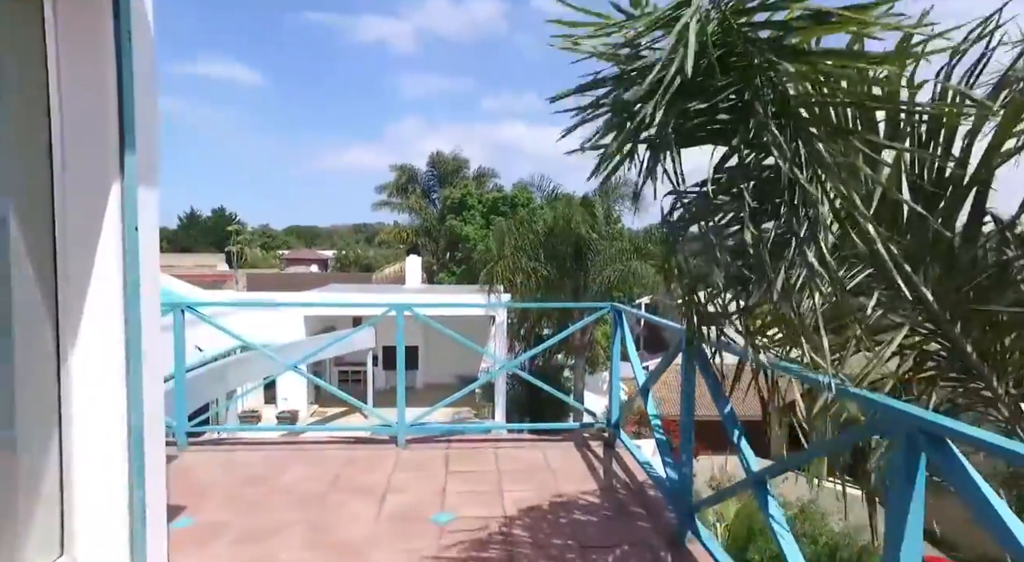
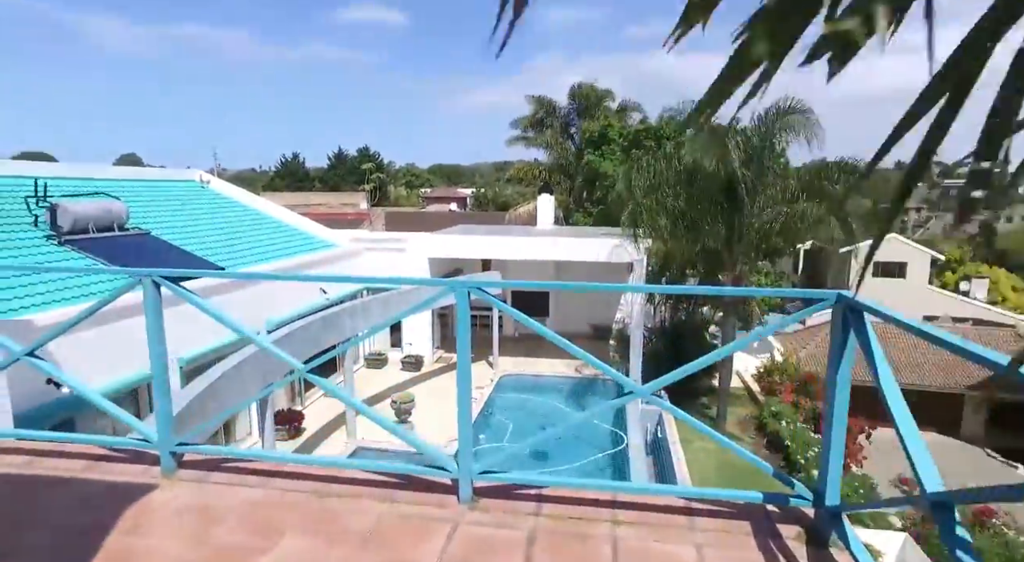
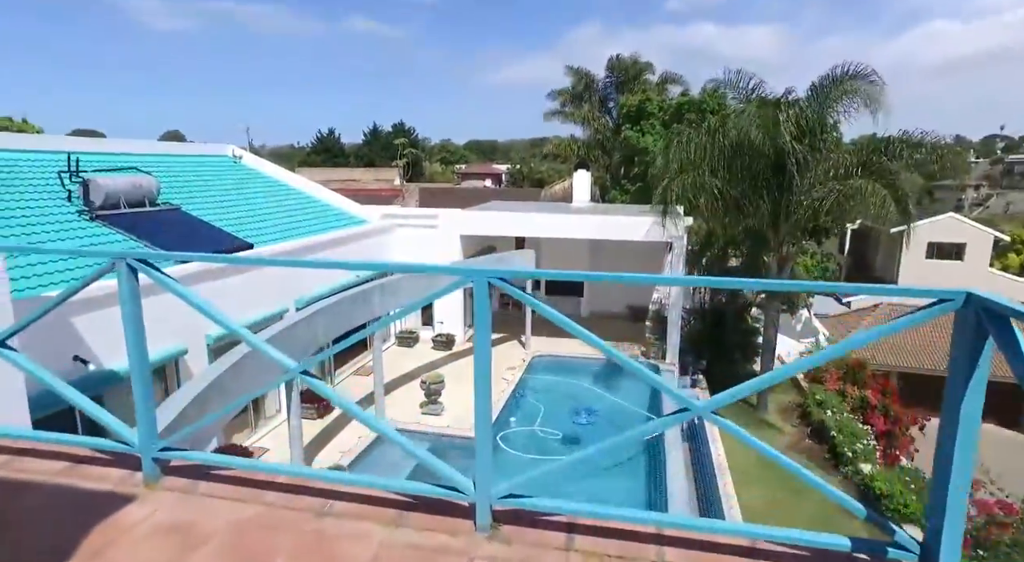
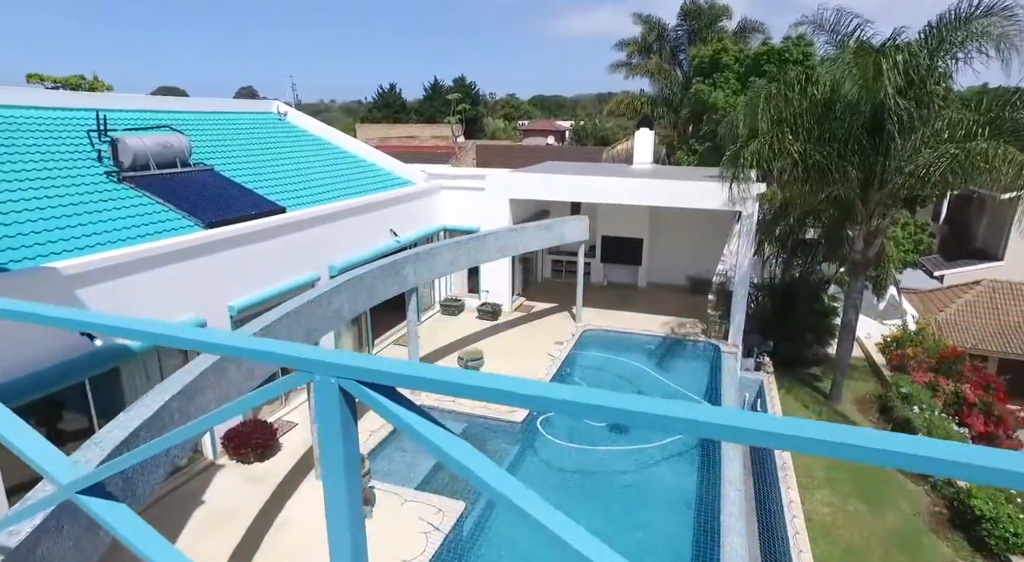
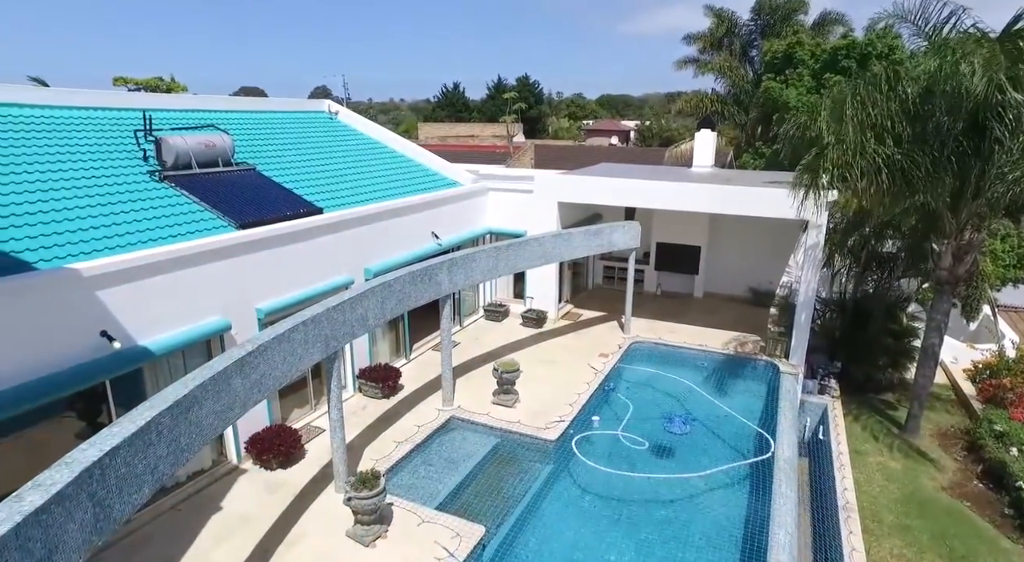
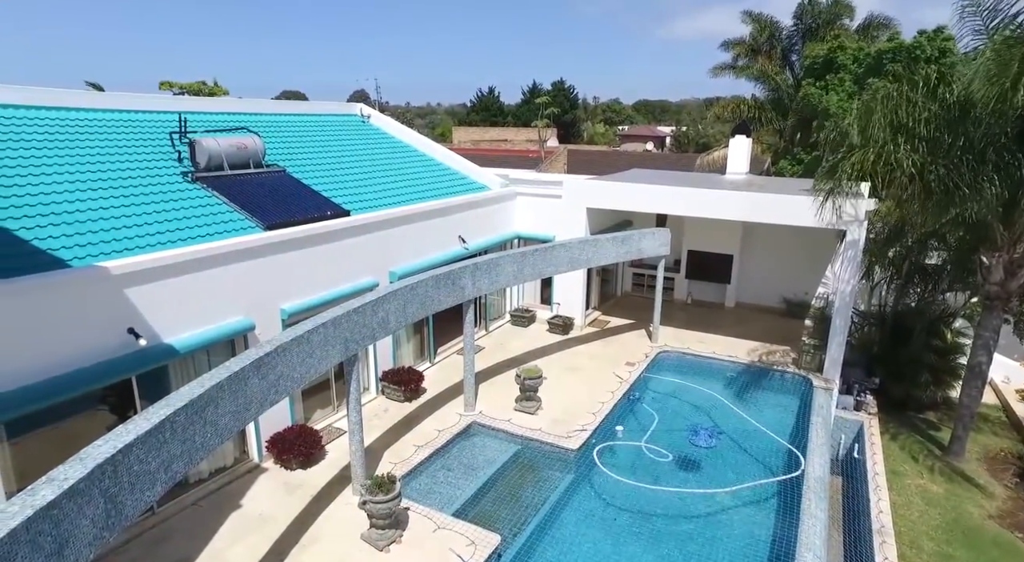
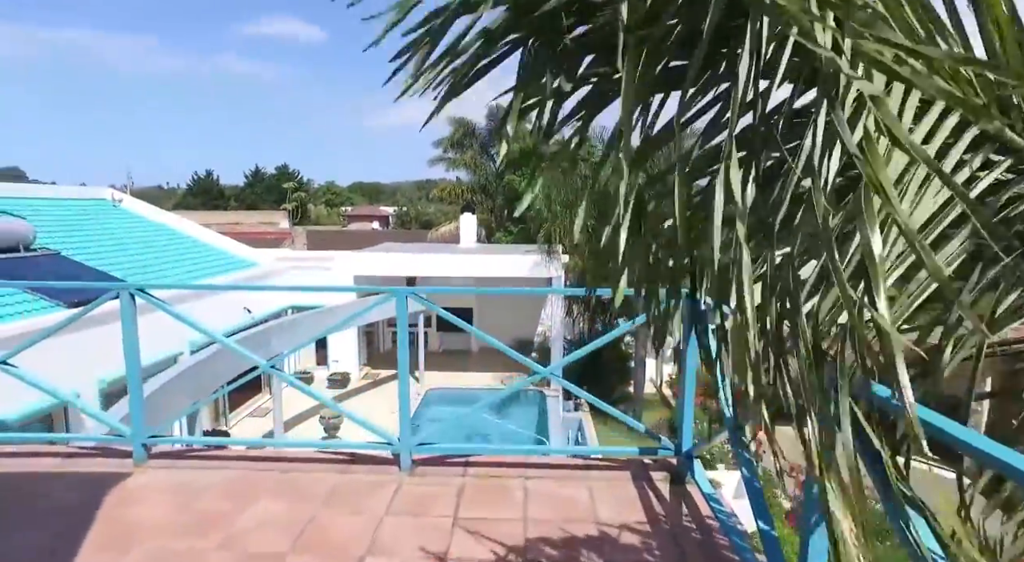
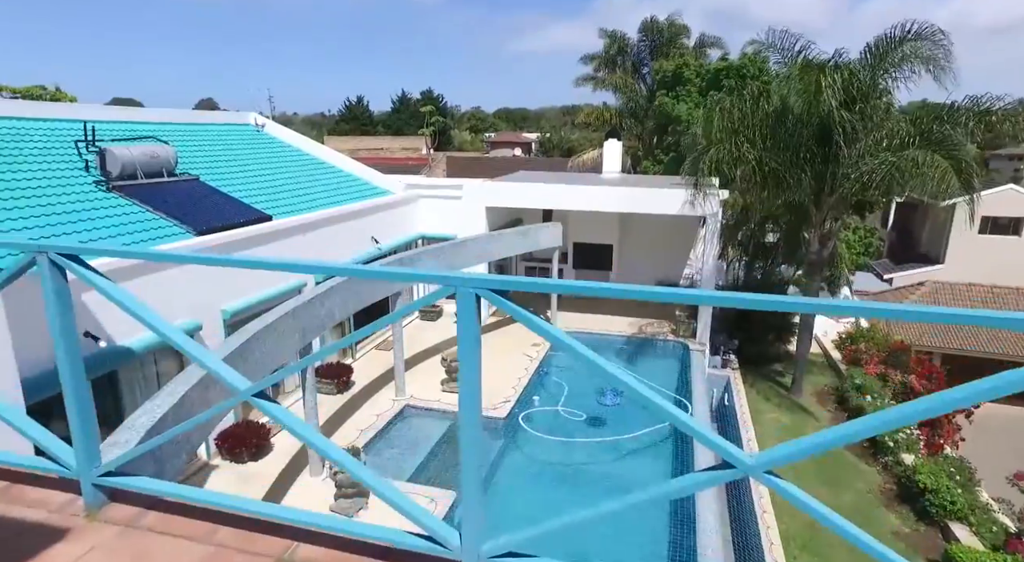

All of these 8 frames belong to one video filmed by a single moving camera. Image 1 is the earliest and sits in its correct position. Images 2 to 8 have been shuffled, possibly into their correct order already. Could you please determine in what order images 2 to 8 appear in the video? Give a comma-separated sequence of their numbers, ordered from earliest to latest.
7, 2, 3, 8, 4, 5, 6
